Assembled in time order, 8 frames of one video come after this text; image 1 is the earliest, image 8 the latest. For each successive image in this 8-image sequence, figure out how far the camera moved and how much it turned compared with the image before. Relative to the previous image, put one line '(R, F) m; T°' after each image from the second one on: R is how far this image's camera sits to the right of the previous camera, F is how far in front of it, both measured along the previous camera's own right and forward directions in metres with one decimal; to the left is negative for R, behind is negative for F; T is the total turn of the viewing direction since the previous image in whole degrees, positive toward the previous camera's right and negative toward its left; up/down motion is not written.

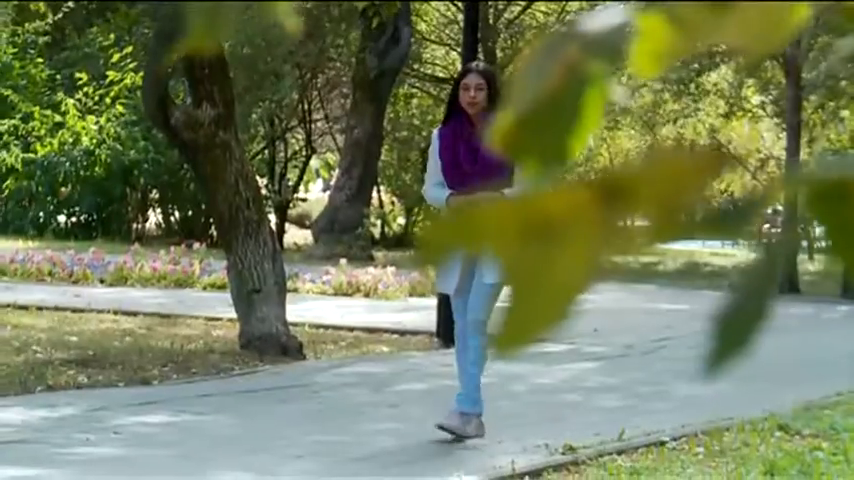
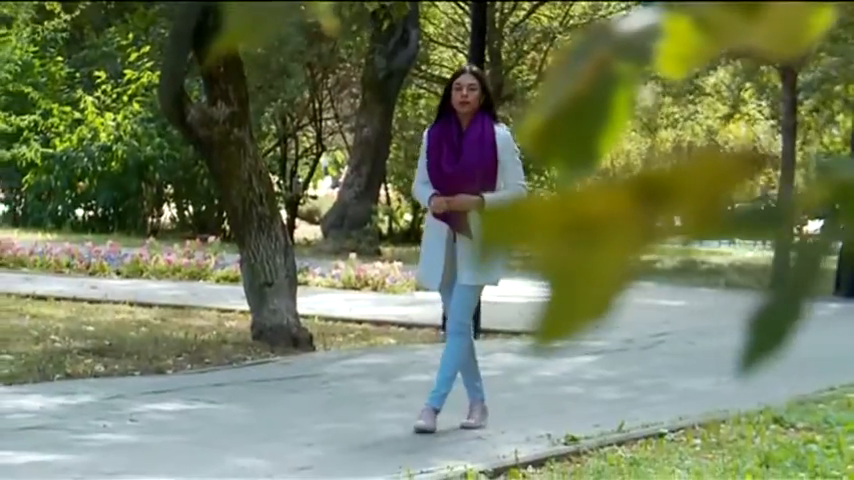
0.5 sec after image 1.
(0.0, -0.2) m; 0°
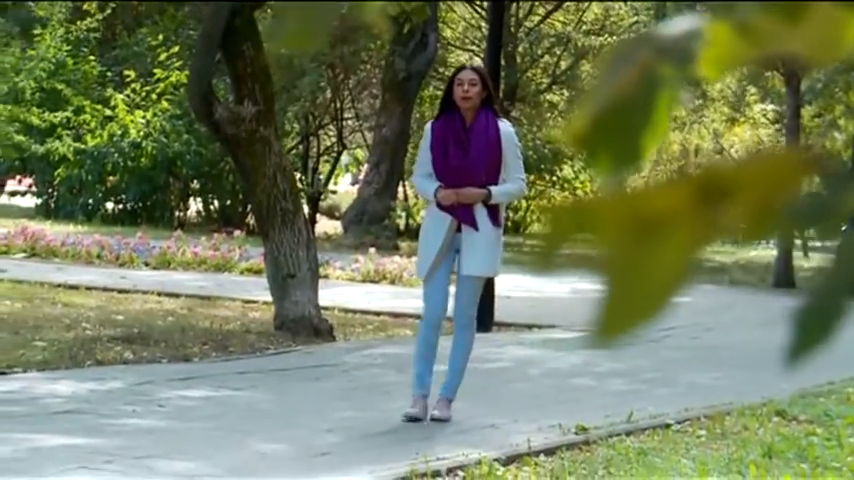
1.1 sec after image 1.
(0.0, -0.2) m; -1°
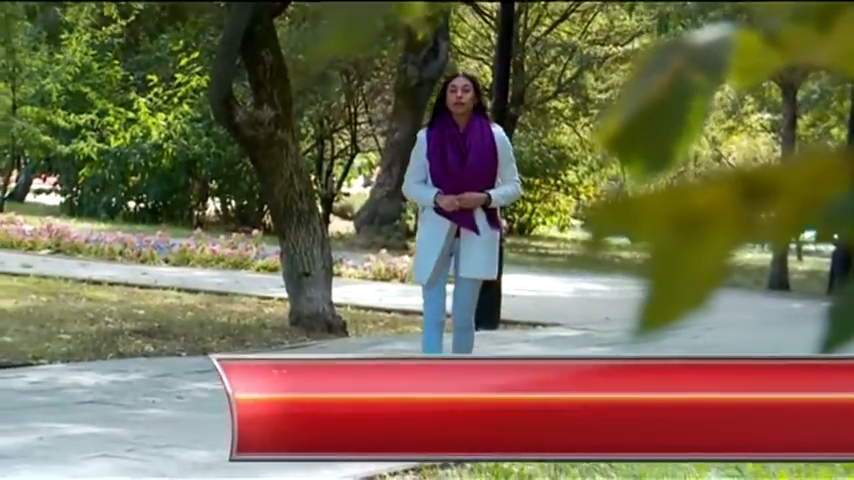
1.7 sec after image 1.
(0.0, -0.2) m; 0°
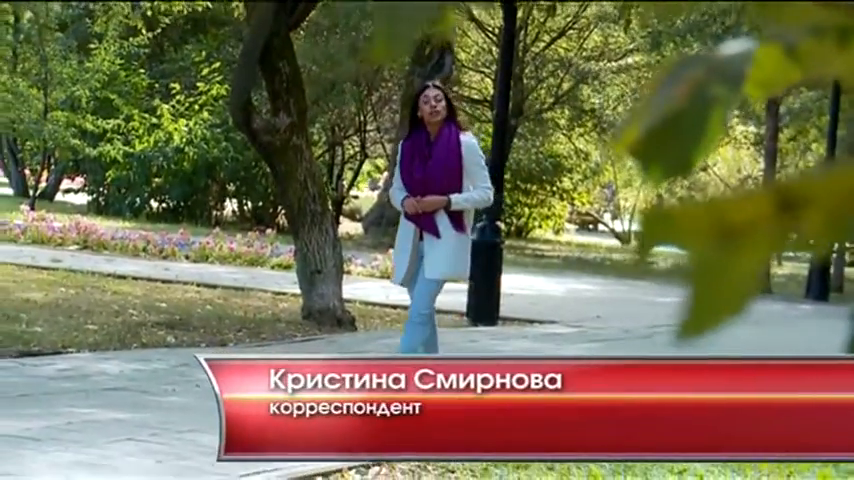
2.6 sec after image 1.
(0.0, -0.4) m; 0°
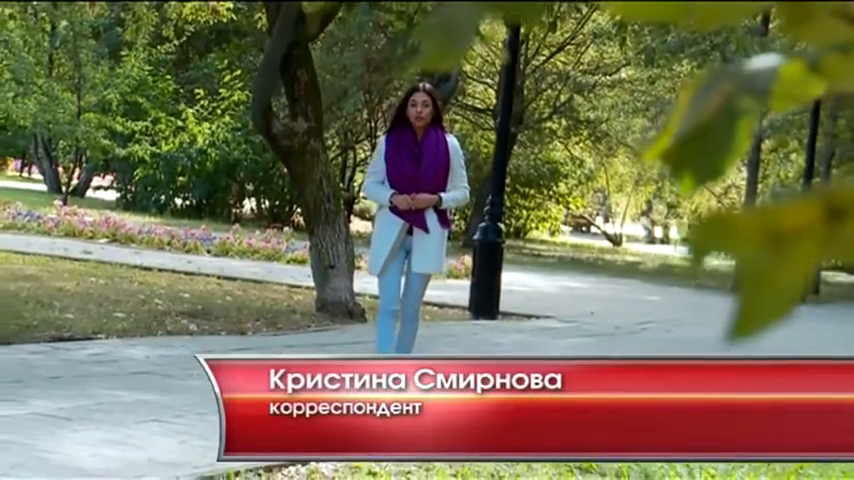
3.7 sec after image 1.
(0.0, -0.5) m; 0°
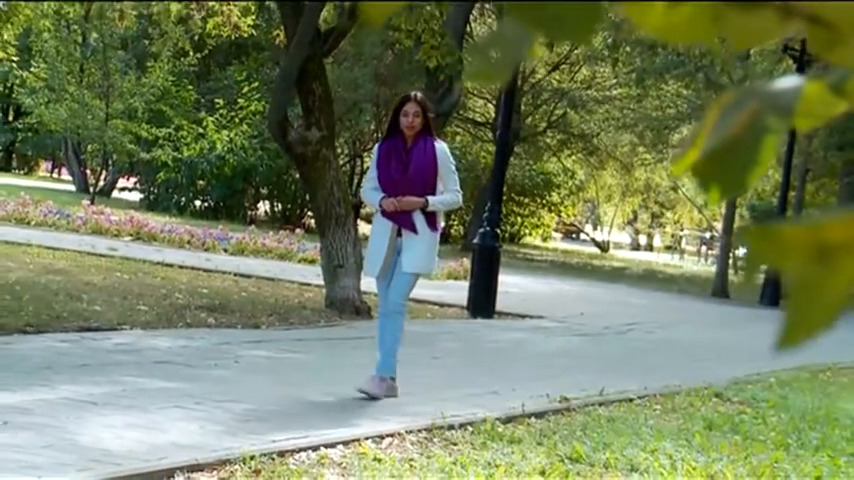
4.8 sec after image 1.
(0.0, -0.5) m; 0°
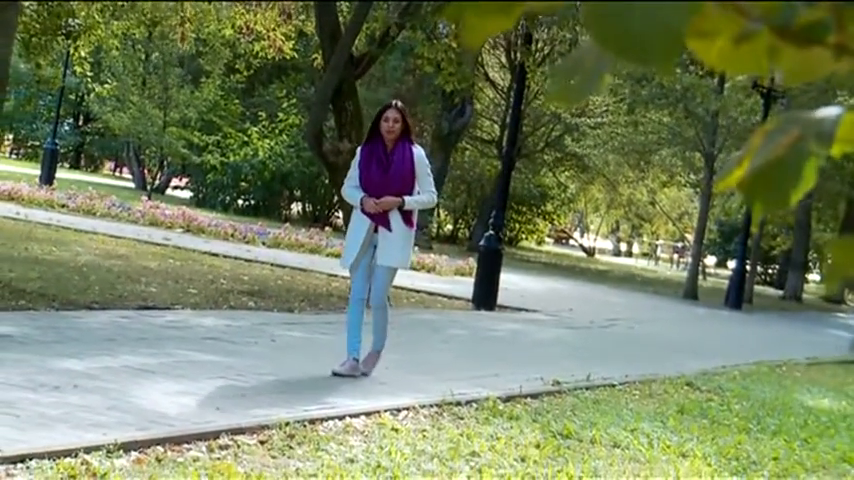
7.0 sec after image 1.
(0.0, -1.1) m; -1°
